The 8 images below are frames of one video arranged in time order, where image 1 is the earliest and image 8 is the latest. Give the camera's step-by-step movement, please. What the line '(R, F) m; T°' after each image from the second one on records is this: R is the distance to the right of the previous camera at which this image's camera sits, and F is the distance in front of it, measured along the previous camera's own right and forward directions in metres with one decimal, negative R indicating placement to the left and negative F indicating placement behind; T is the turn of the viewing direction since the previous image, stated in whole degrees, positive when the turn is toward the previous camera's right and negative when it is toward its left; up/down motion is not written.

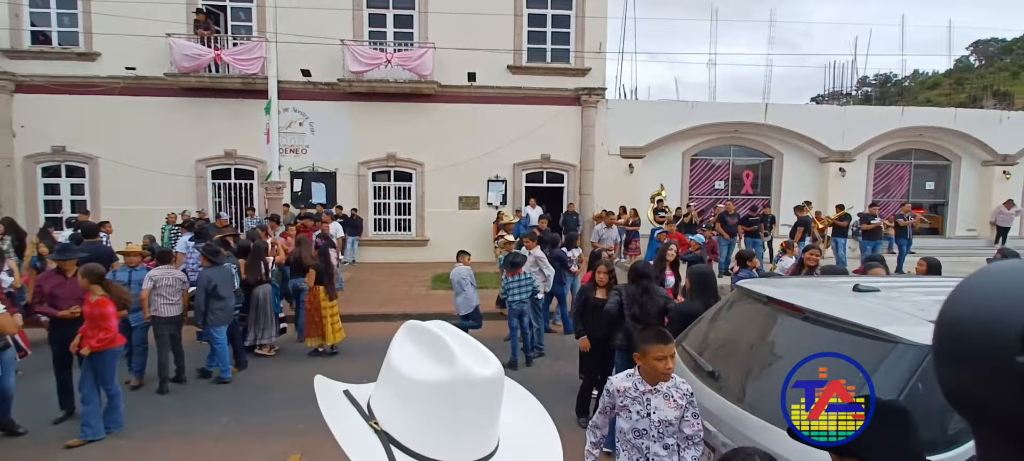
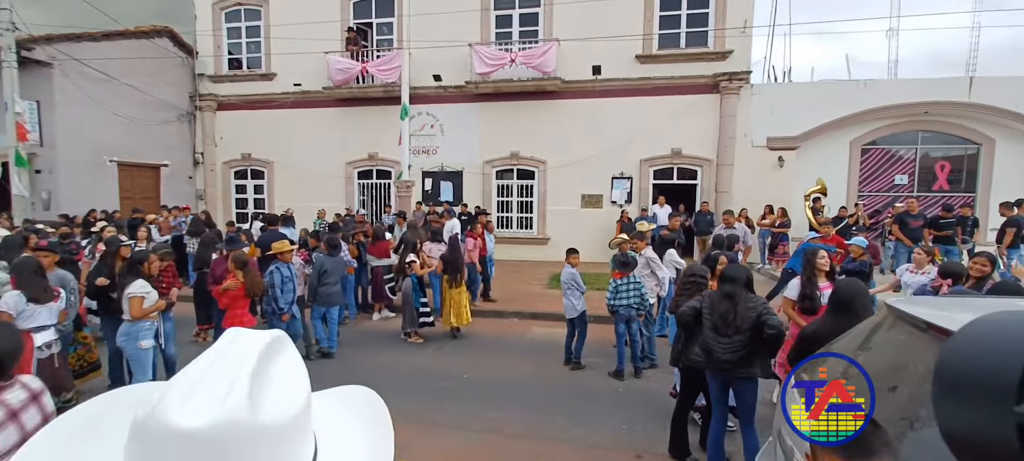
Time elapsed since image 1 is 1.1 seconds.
(+0.9, +0.4) m; -17°
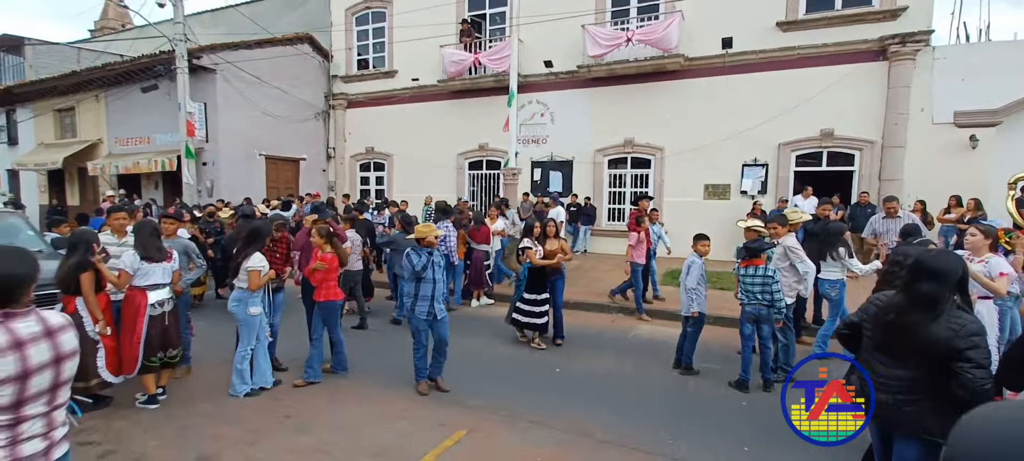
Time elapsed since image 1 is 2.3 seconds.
(+0.5, +0.8) m; -14°
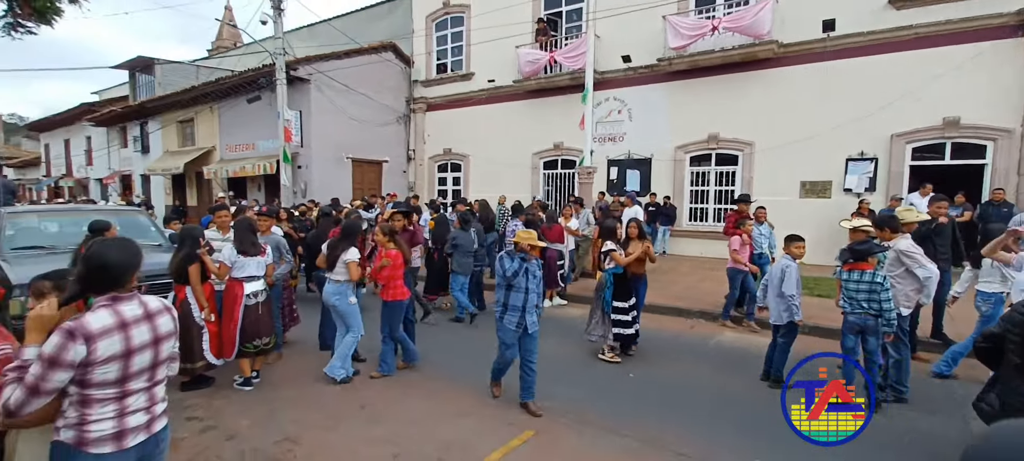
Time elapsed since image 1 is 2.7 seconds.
(+0.1, +0.2) m; -9°
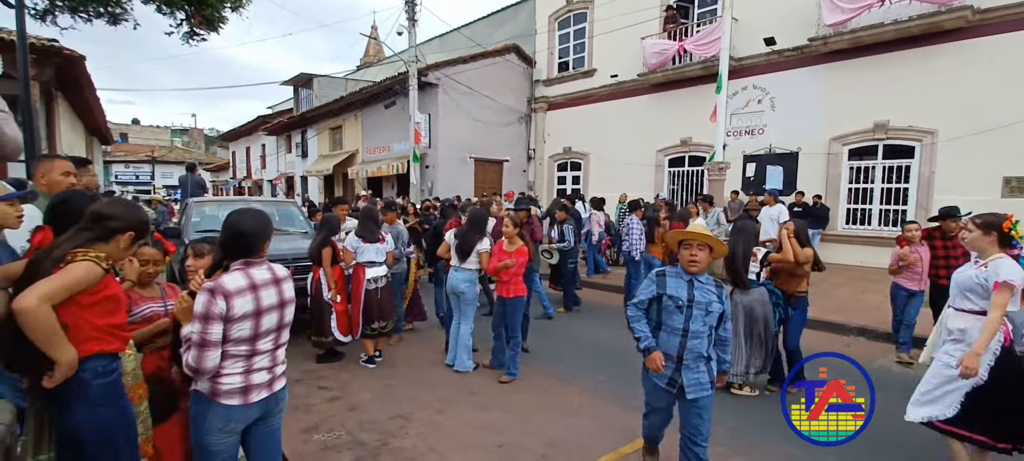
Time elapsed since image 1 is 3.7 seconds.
(+0.1, +0.4) m; -13°
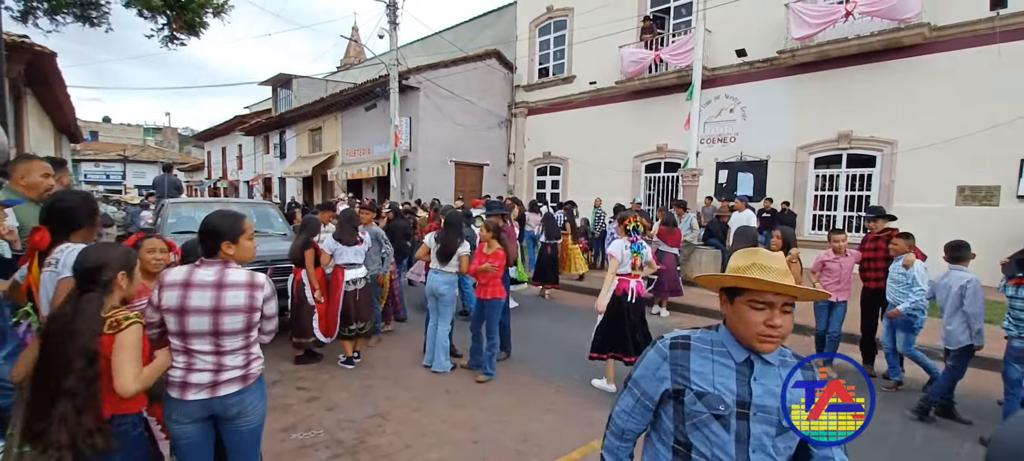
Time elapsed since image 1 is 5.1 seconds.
(0.0, -0.1) m; +2°
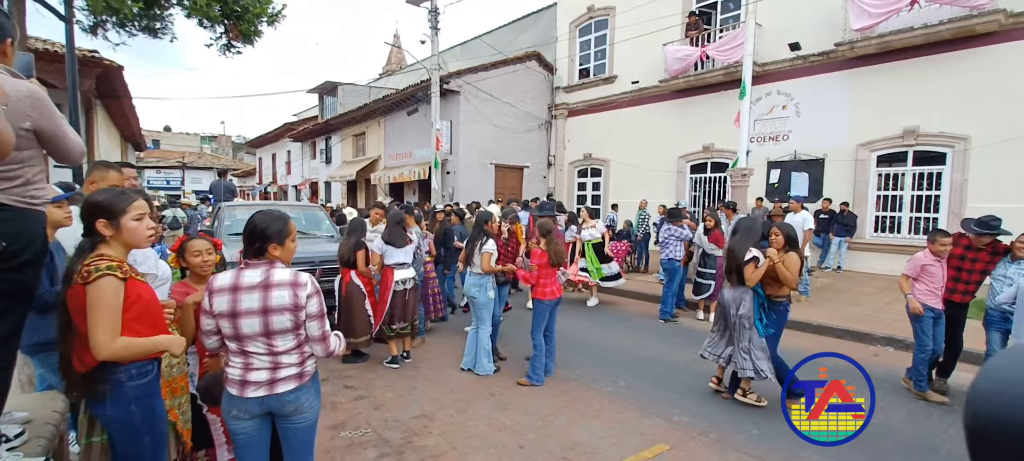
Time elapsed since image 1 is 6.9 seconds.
(-0.1, +0.1) m; -4°
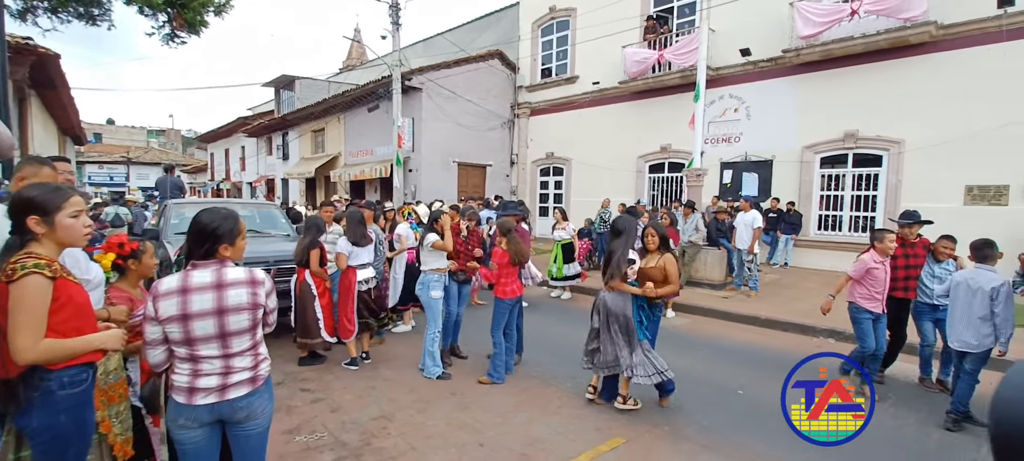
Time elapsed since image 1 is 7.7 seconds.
(0.0, -0.1) m; +4°
